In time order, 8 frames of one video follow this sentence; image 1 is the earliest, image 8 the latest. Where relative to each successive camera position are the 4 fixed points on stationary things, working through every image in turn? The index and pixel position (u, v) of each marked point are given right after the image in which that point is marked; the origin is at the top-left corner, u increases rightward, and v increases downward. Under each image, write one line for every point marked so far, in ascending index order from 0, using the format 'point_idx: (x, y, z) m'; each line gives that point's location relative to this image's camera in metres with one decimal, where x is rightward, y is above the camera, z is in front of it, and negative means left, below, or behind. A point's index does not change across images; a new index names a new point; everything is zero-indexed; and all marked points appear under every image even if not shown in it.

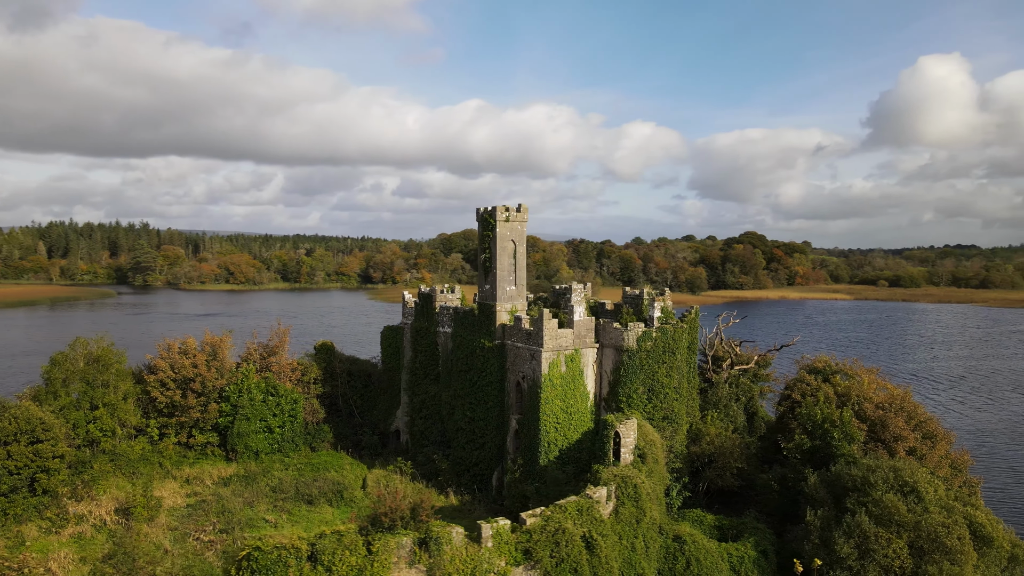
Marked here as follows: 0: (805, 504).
0: (+8.2, -6.0, +19.9) m
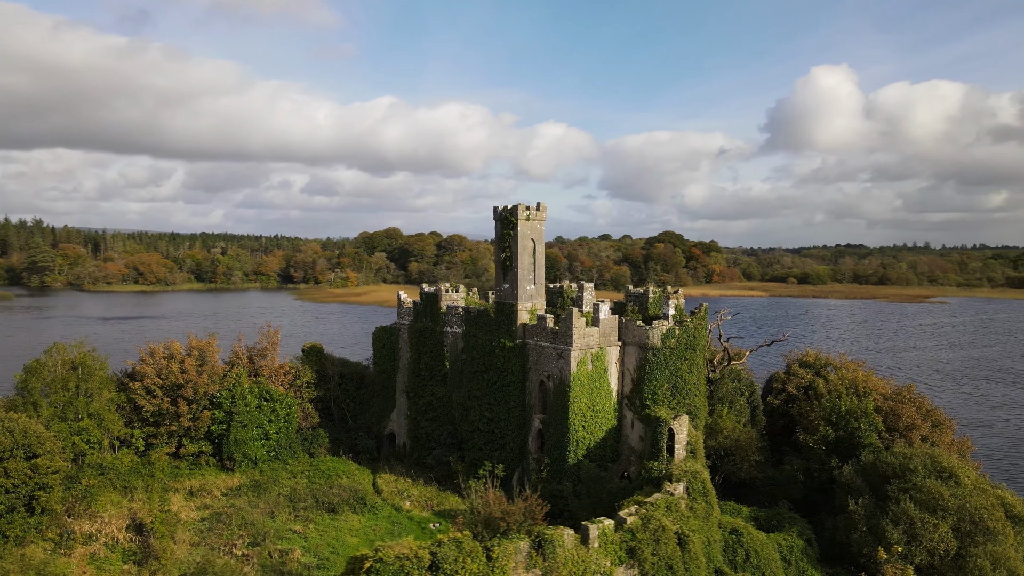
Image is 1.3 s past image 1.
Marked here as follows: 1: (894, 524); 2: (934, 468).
0: (+9.5, -5.9, +20.8) m
1: (+9.8, -6.0, +18.3) m
2: (+11.4, -4.9, +19.1) m
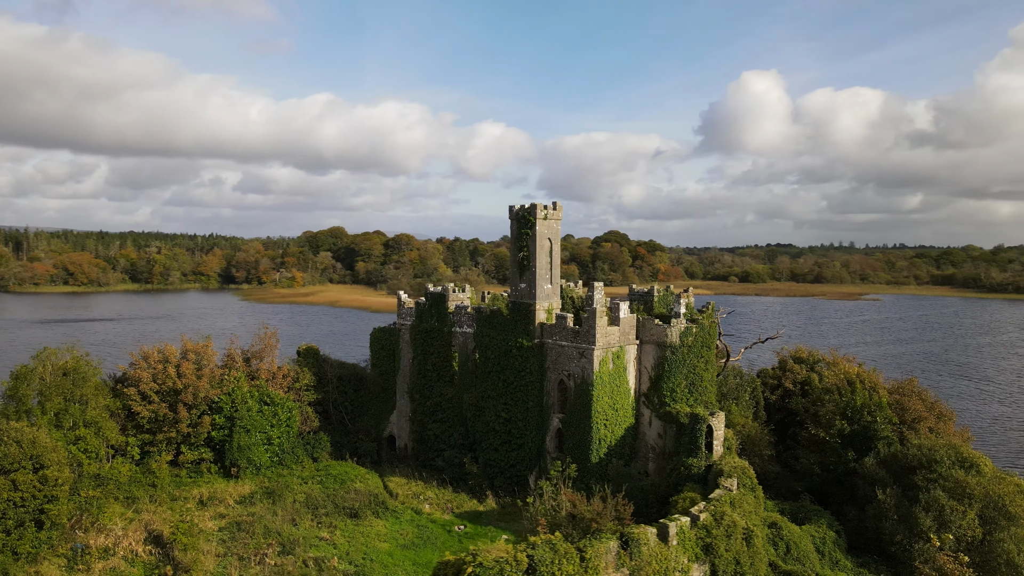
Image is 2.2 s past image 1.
0: (+10.5, -5.9, +21.4) m
1: (+11.0, -6.0, +19.0) m
2: (+12.5, -4.8, +20.0) m
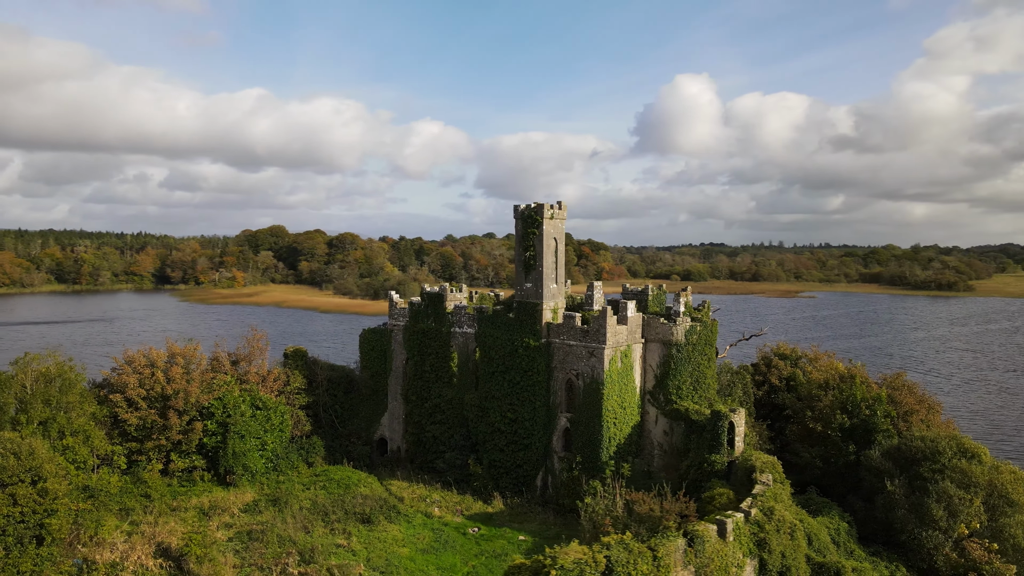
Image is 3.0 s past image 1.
0: (+11.0, -5.8, +22.2) m
1: (+11.7, -5.9, +19.8) m
2: (+13.2, -4.7, +20.9) m
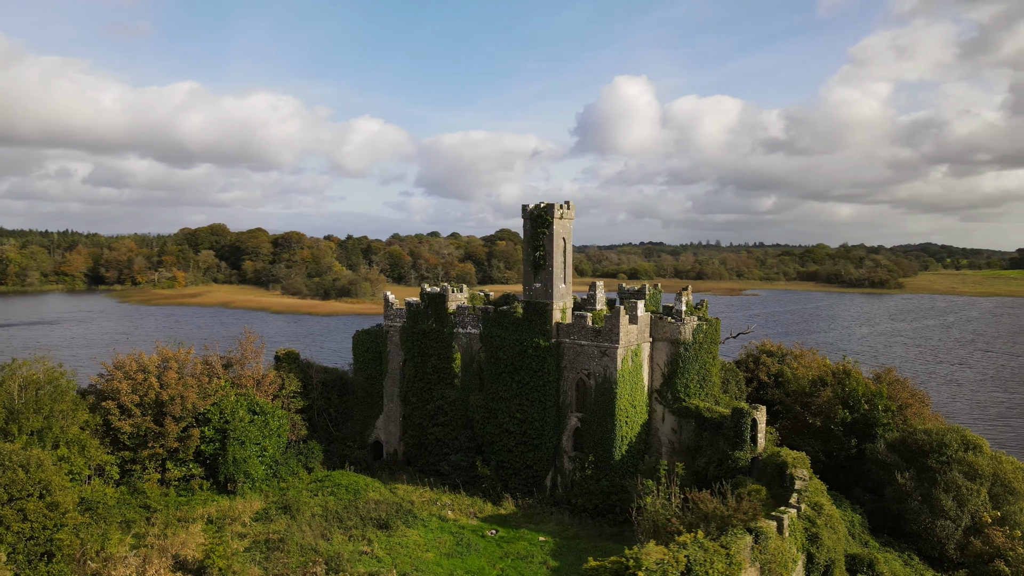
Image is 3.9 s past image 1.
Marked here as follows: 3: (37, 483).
0: (+11.6, -5.8, +23.0) m
1: (+12.5, -5.9, +20.6) m
2: (+13.8, -4.7, +21.8) m
3: (-11.7, -4.8, +17.7) m
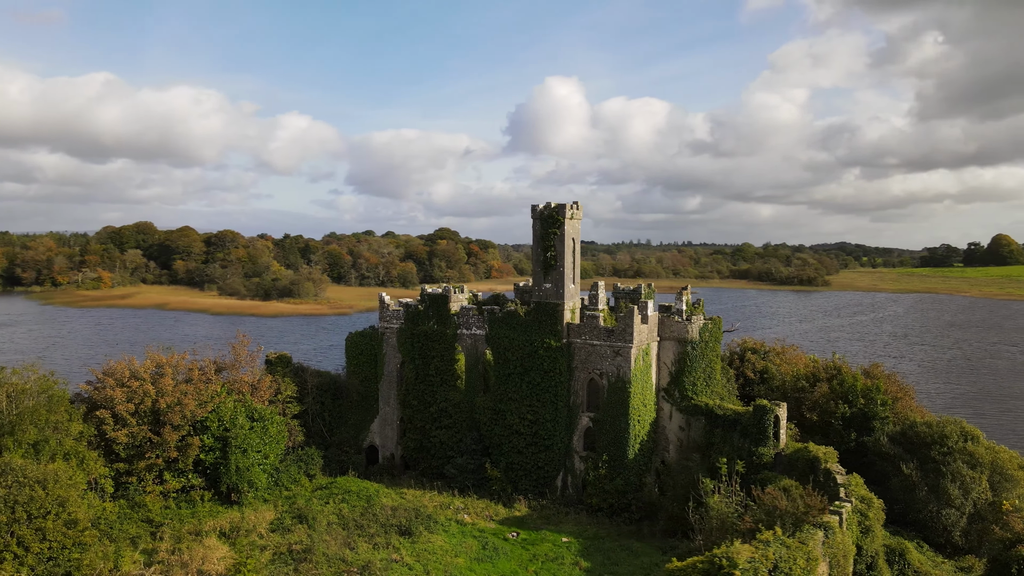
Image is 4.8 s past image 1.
0: (+12.2, -5.8, +23.9) m
1: (+13.2, -5.8, +21.7) m
2: (+14.5, -4.6, +23.0) m
3: (-10.6, -4.9, +16.6) m
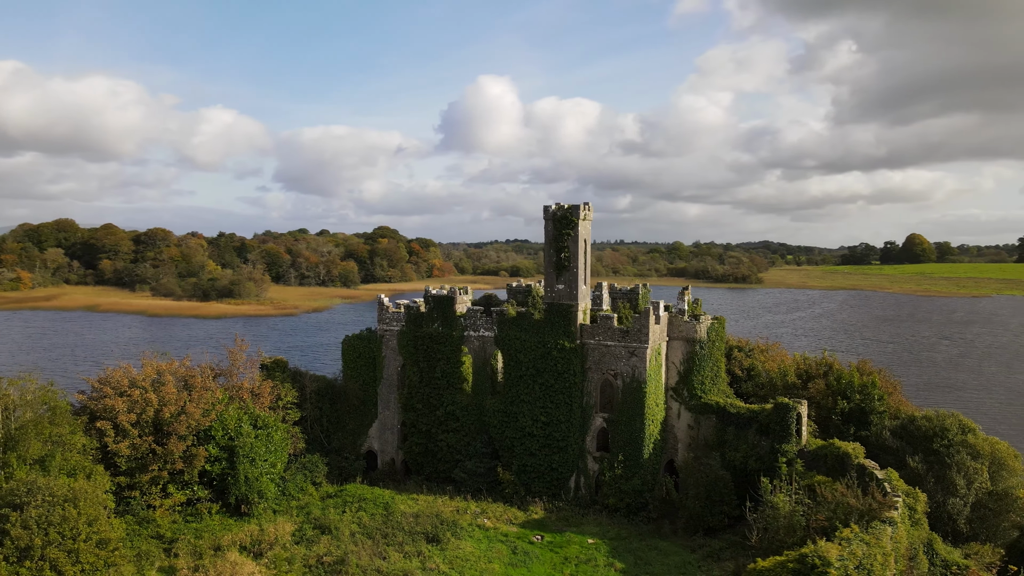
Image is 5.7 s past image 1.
0: (+12.8, -5.7, +24.8) m
1: (+14.0, -5.8, +22.7) m
2: (+15.1, -4.6, +24.1) m
3: (-9.3, -5.0, +15.5) m
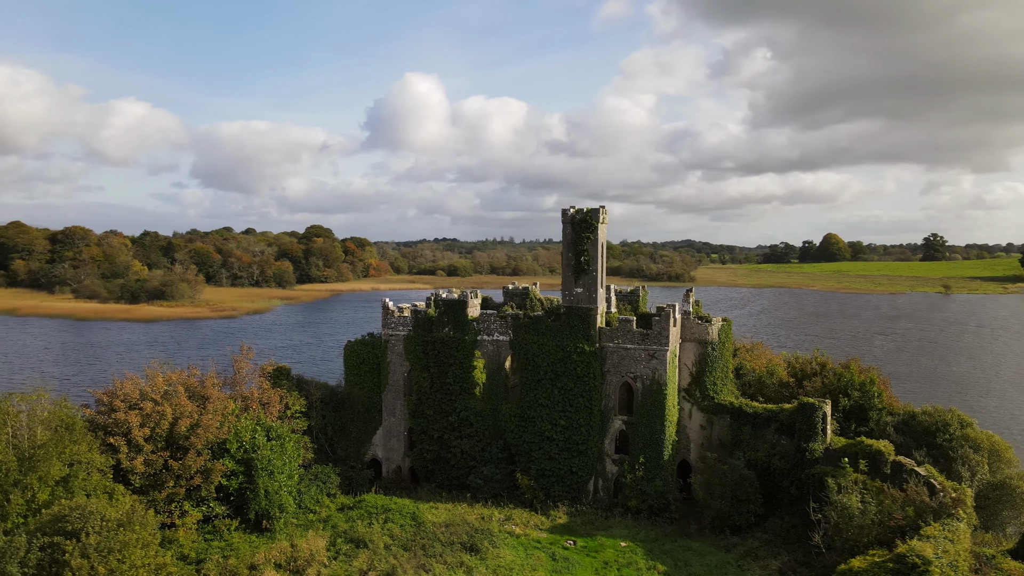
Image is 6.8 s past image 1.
0: (+13.5, -5.8, +25.9) m
1: (+14.9, -5.9, +23.9) m
2: (+15.9, -4.7, +25.4) m
3: (-7.6, -5.2, +14.5) m
